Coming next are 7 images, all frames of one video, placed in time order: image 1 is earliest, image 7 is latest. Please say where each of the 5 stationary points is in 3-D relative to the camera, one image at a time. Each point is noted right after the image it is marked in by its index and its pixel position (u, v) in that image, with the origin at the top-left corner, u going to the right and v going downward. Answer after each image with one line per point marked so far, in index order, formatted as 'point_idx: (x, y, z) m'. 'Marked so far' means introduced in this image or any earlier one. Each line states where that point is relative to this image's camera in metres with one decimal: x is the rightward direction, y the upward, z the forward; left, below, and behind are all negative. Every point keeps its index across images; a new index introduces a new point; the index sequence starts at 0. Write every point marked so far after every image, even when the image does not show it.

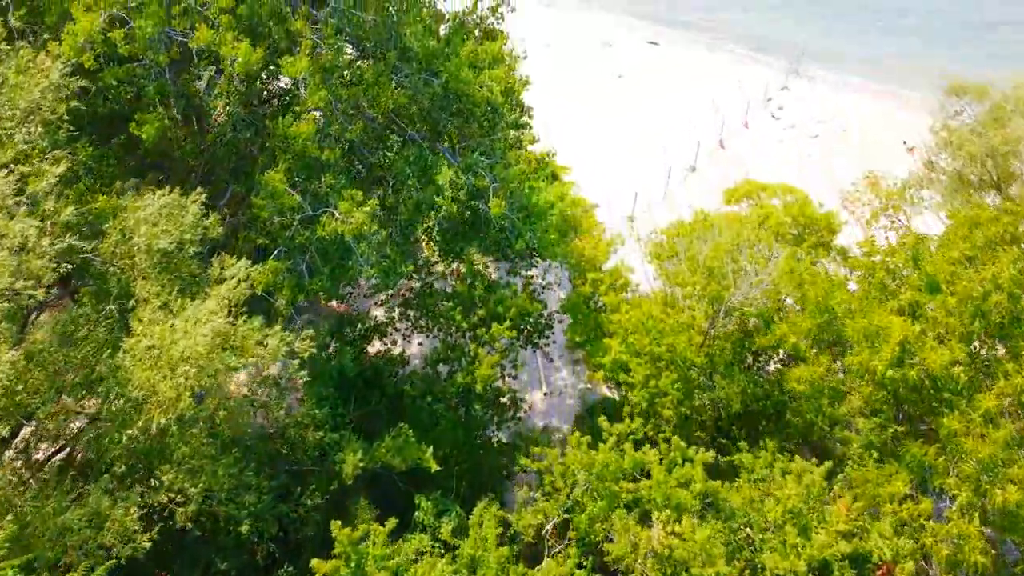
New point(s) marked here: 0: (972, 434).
0: (+5.1, -1.6, +8.9) m
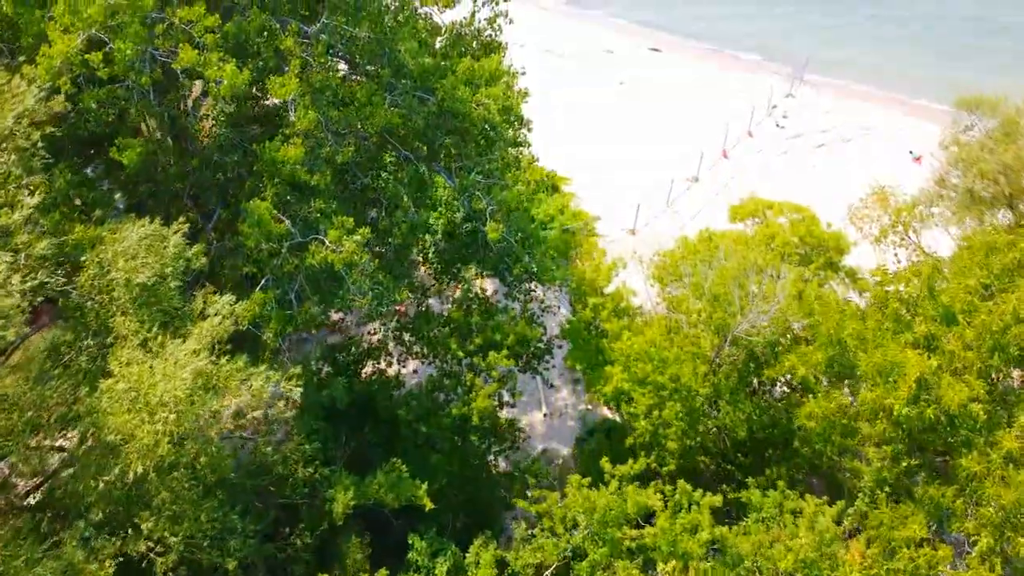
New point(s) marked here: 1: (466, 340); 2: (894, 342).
0: (+5.0, -2.0, +8.5) m
1: (-0.6, -0.7, +11.0) m
2: (+4.5, -0.7, +9.5) m
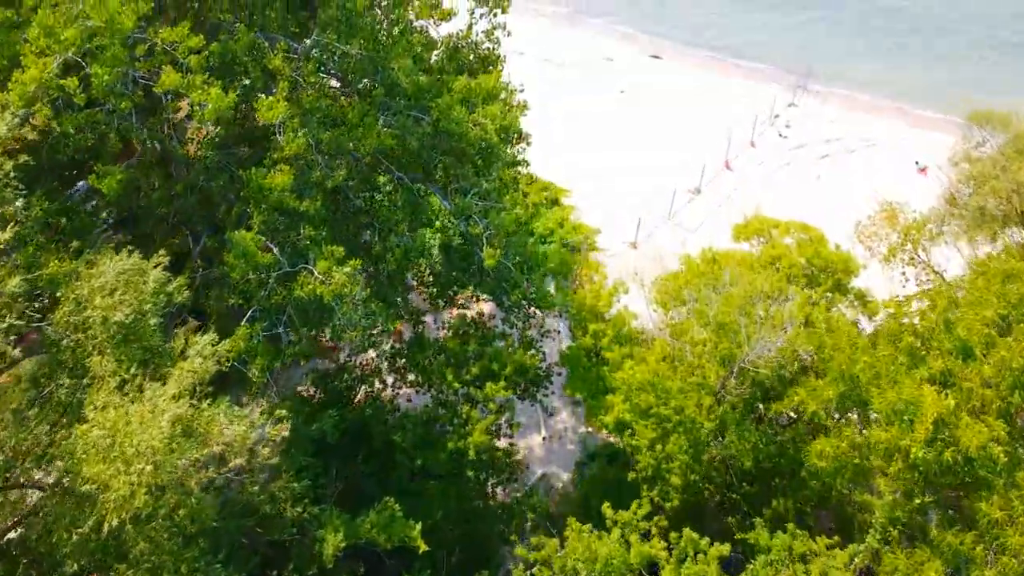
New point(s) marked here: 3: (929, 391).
0: (+5.0, -2.3, +8.1) m
1: (-0.7, -1.1, +10.6) m
2: (+4.5, -1.0, +9.1) m
3: (+4.5, -1.1, +8.7) m
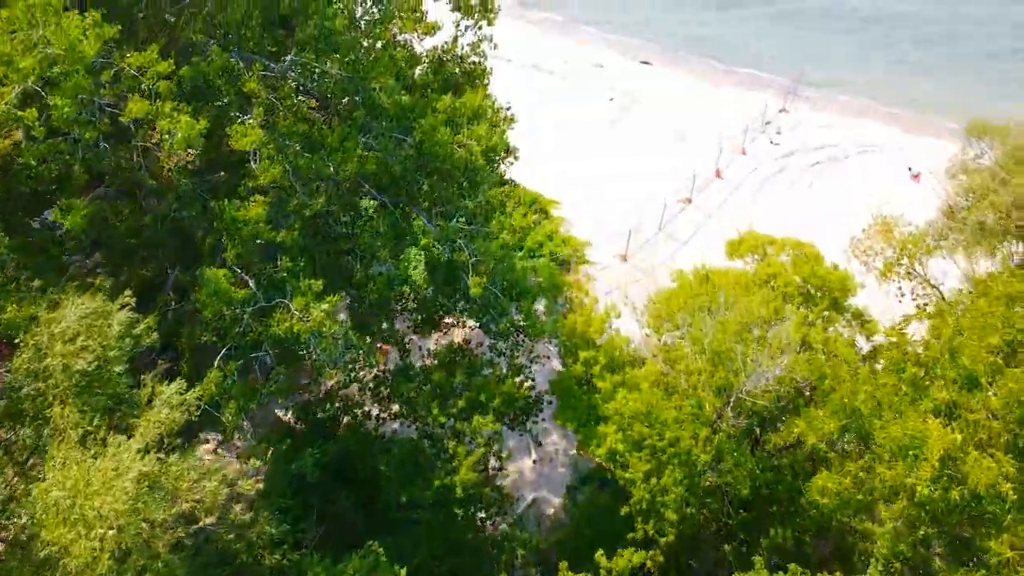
0: (+4.9, -2.6, +7.8) m
1: (-0.8, -1.4, +10.2) m
2: (+4.3, -1.3, +8.8) m
3: (+4.4, -1.4, +8.4) m
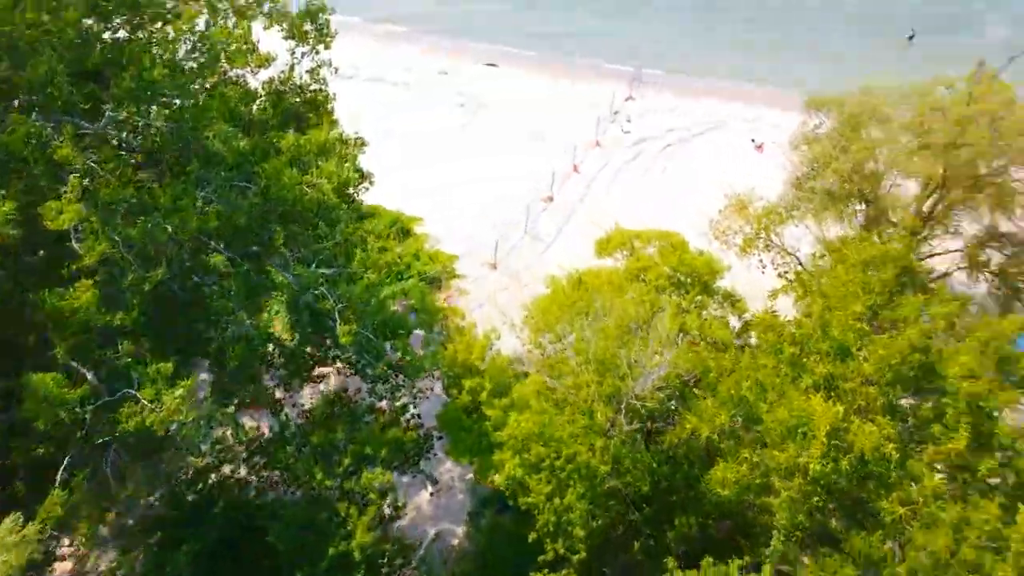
0: (+4.0, -2.3, +8.1) m
1: (-2.1, -2.0, +9.6) m
2: (+3.1, -1.1, +9.0) m
3: (+3.2, -1.2, +8.6) m
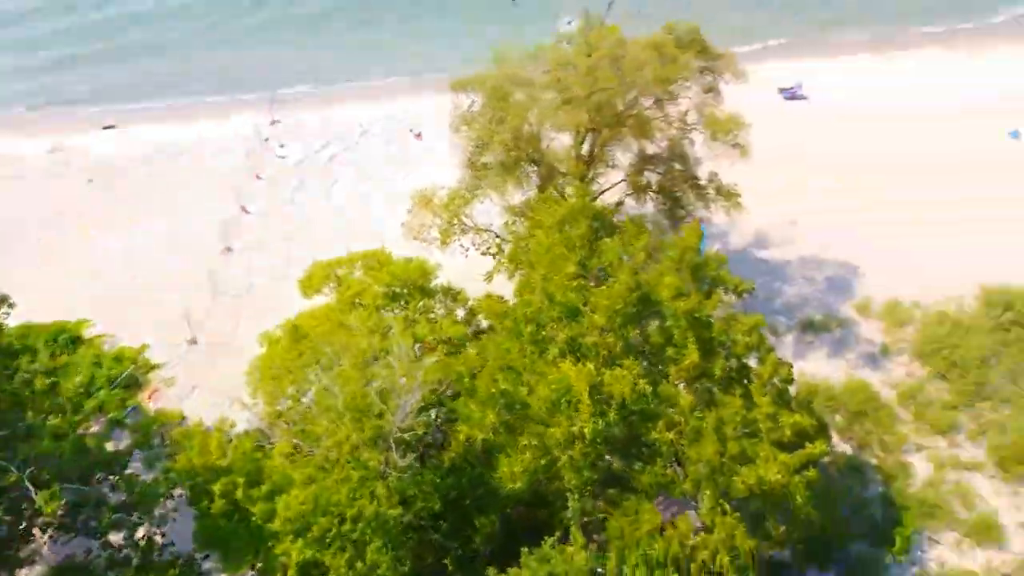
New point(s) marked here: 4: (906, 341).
0: (+1.9, -1.6, +8.7) m
1: (-4.2, -3.4, +8.0) m
2: (+0.4, -0.8, +9.1) m
3: (+0.6, -0.9, +8.8) m
4: (+7.8, -1.1, +16.1) m
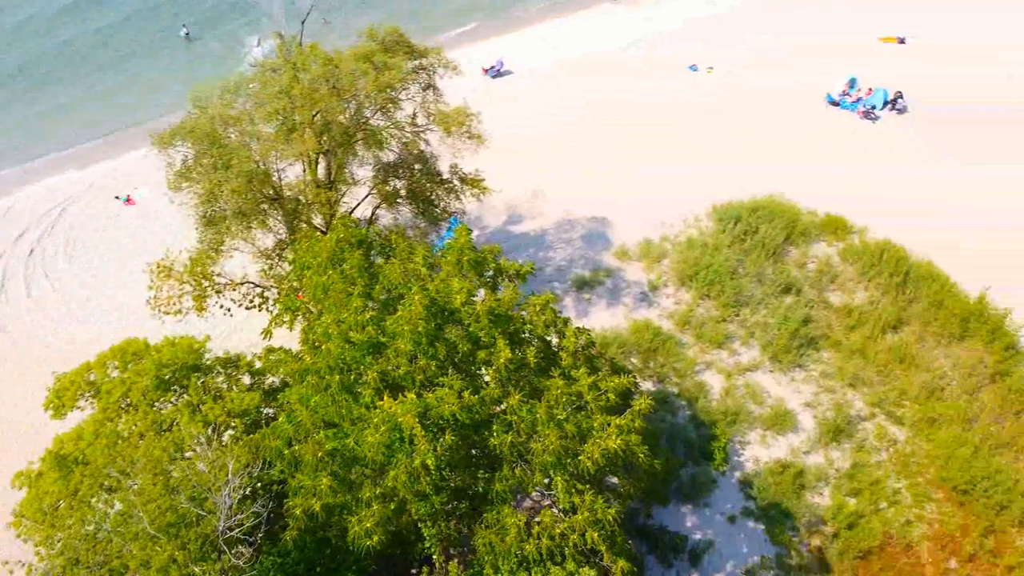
0: (+0.1, -1.5, +8.6) m
1: (-4.7, -5.0, +6.3) m
2: (-1.6, -1.3, +8.6) m
3: (-1.3, -1.2, +8.3) m
4: (+3.3, +0.3, +17.4) m
